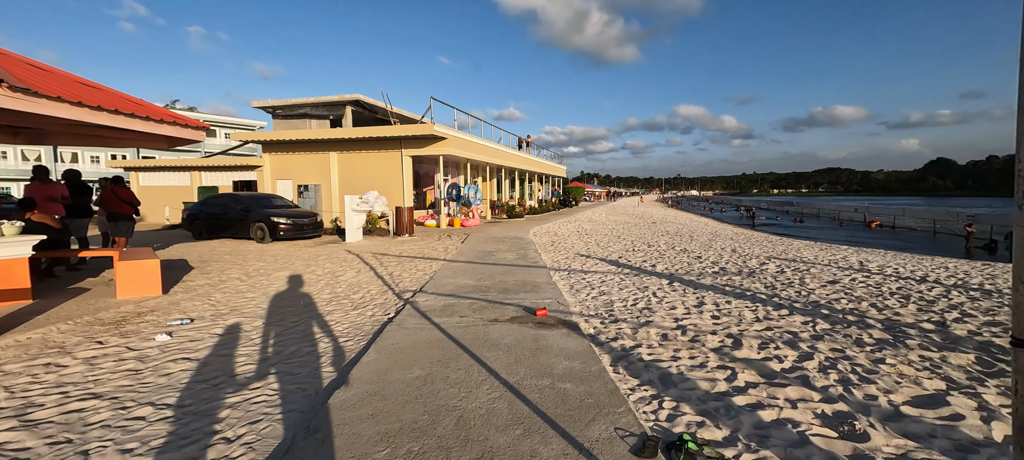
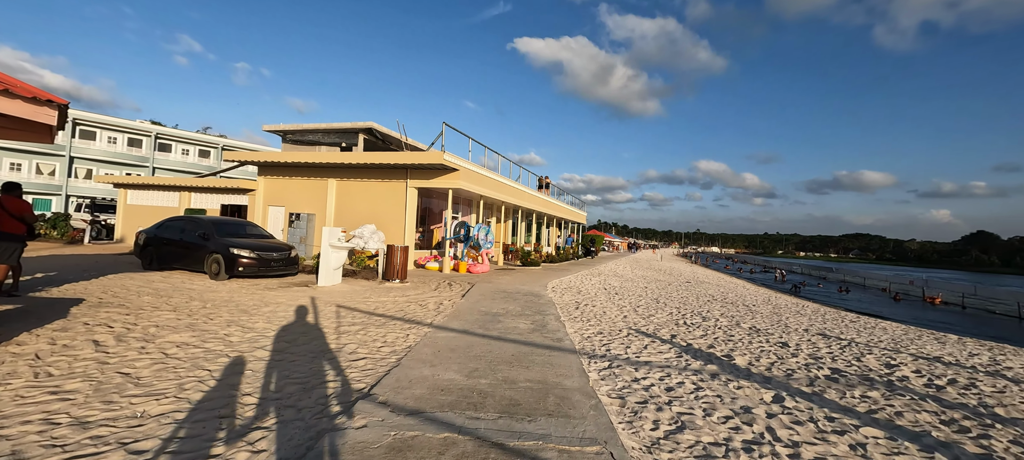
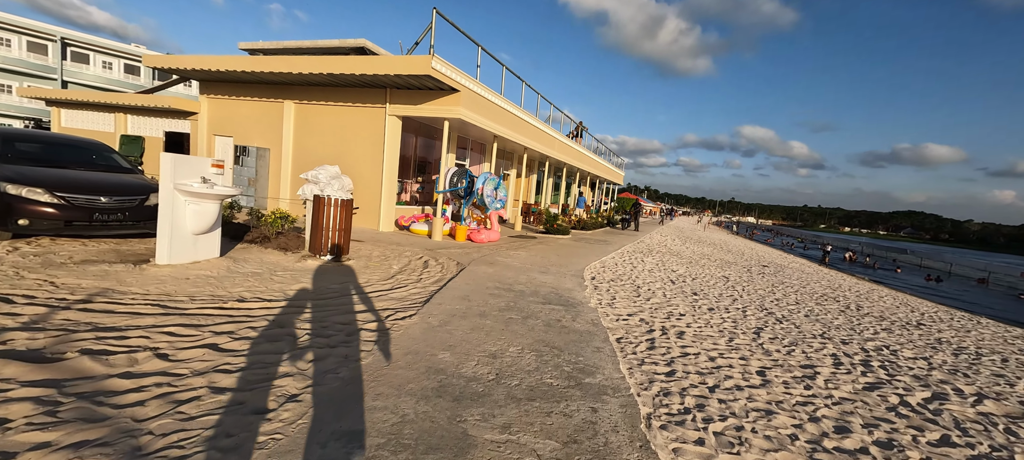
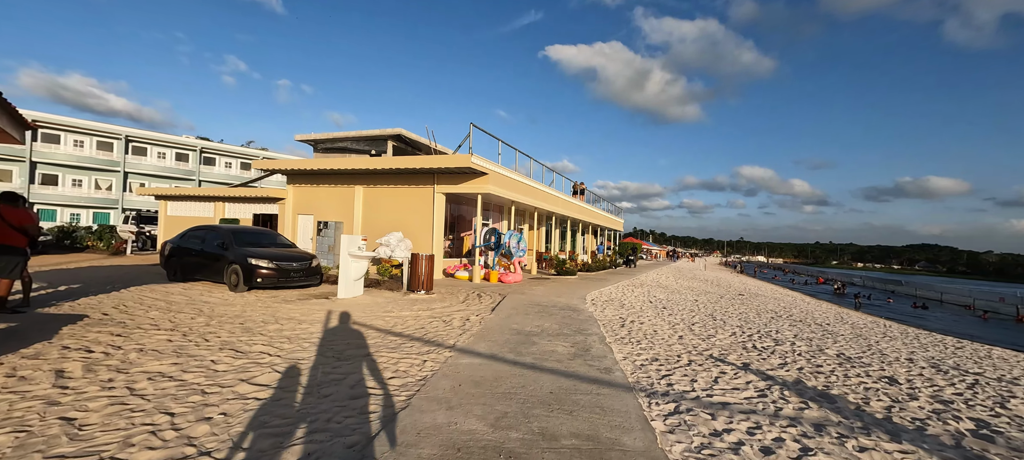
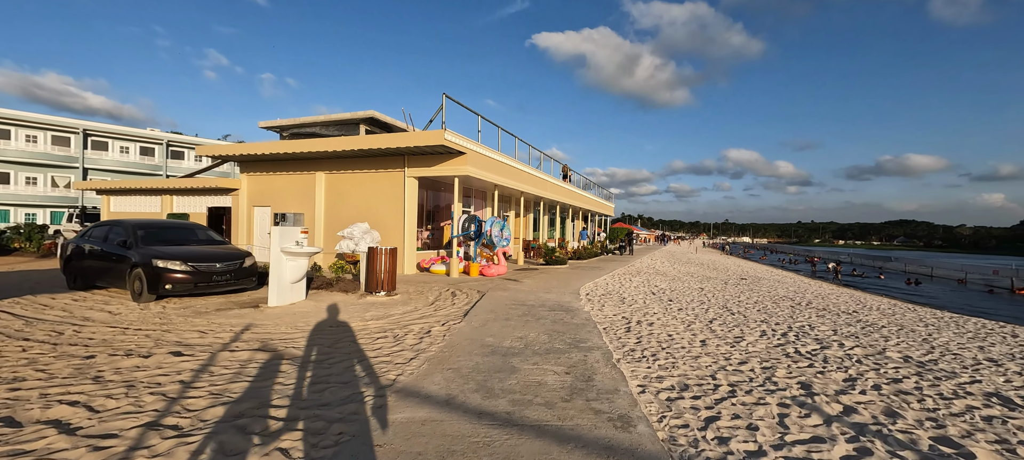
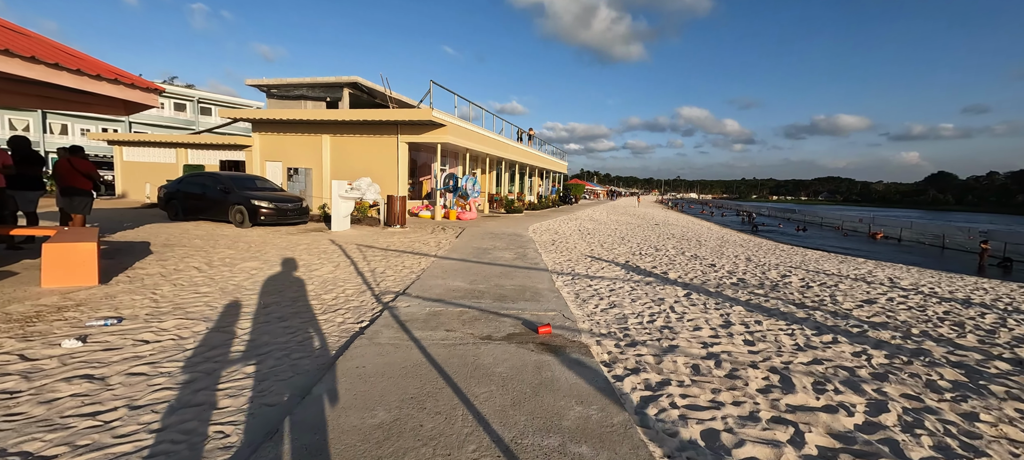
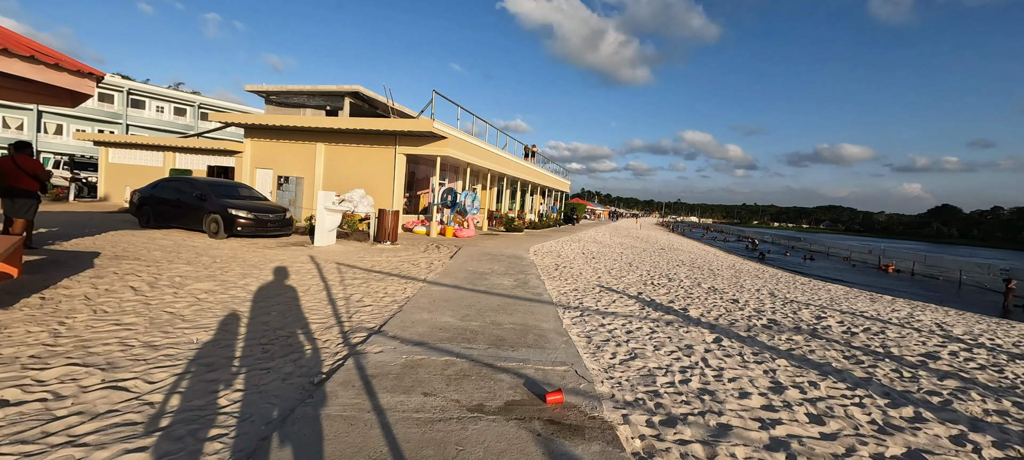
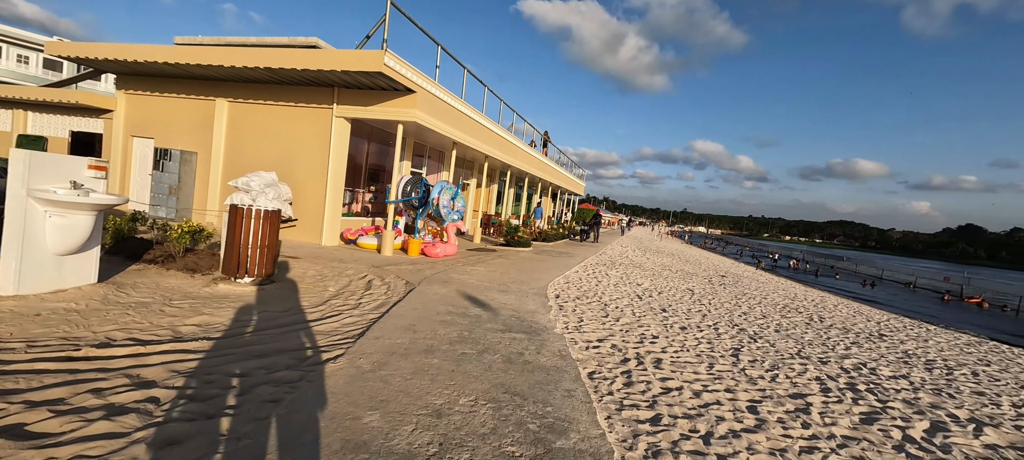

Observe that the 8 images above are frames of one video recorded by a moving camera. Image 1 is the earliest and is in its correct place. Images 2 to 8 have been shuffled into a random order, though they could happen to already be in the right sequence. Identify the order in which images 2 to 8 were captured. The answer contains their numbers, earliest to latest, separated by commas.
6, 7, 2, 4, 5, 3, 8
